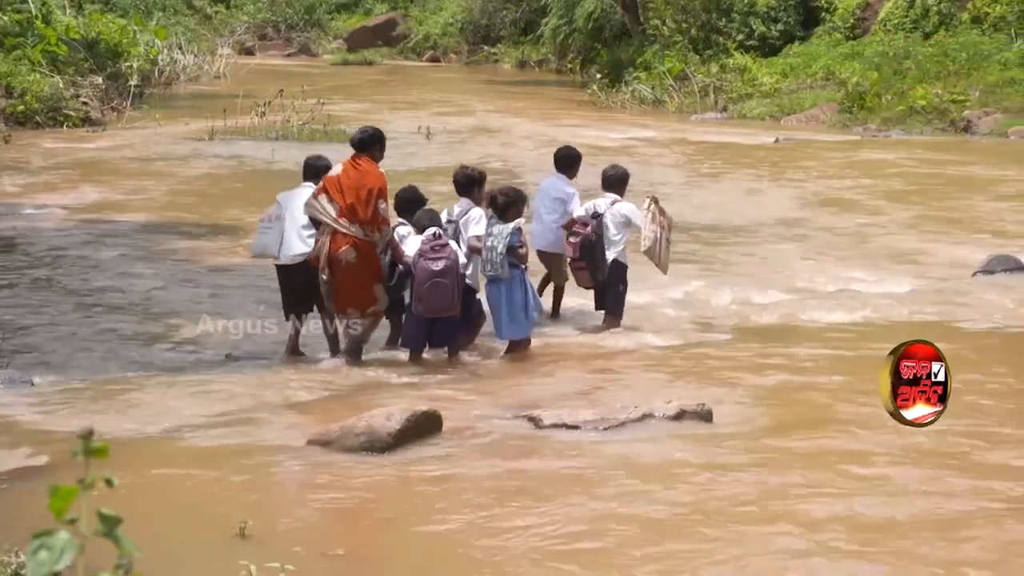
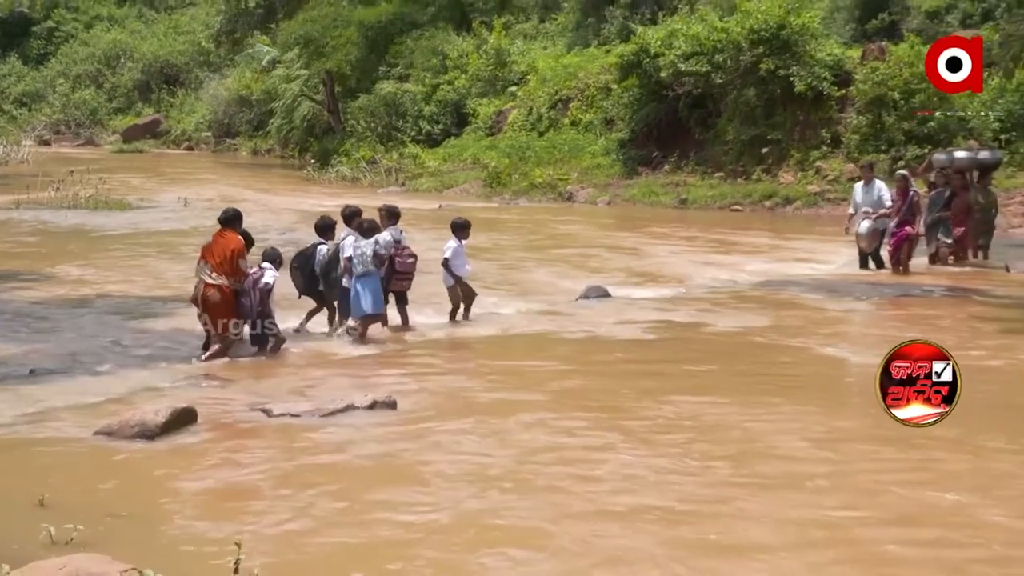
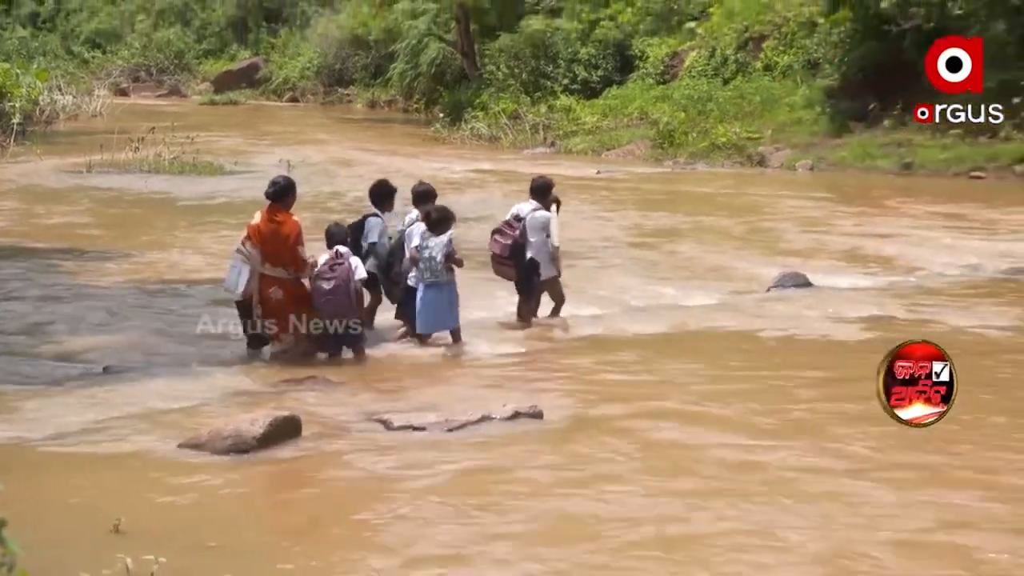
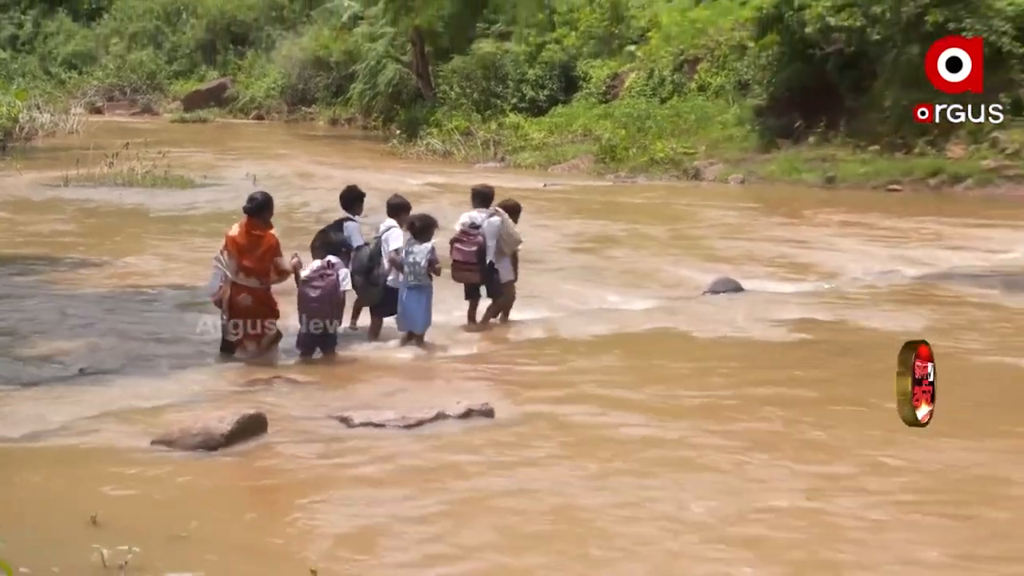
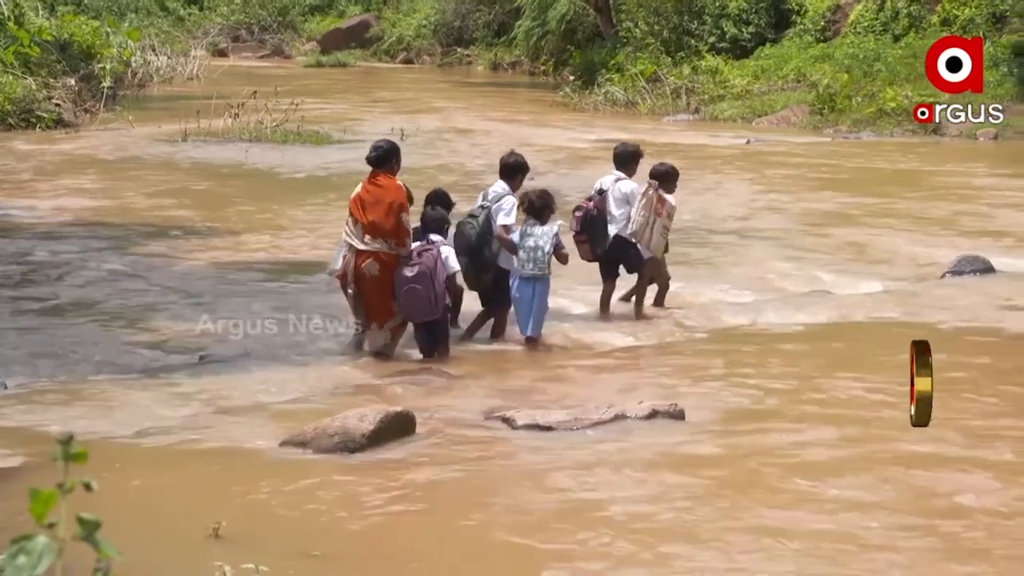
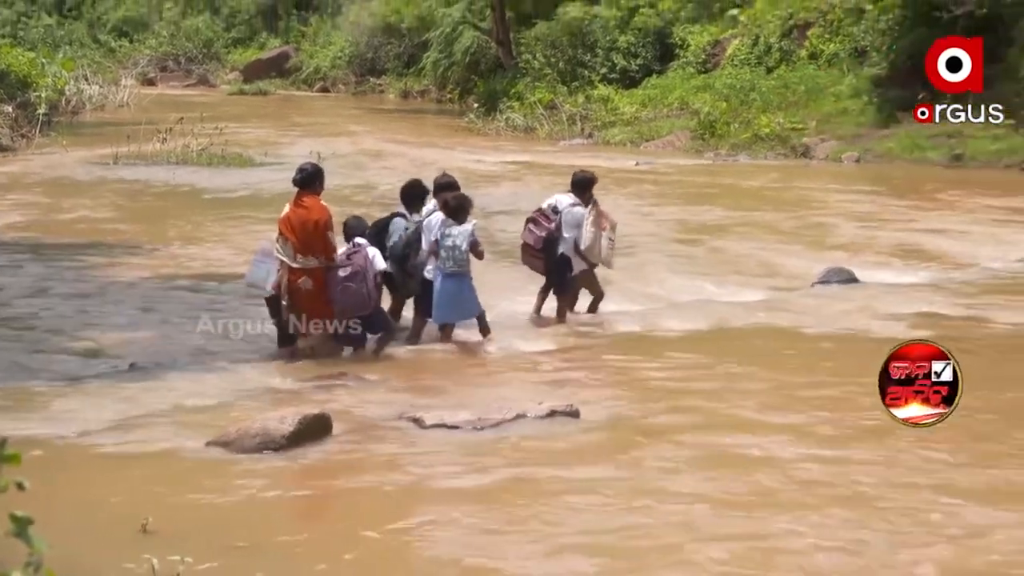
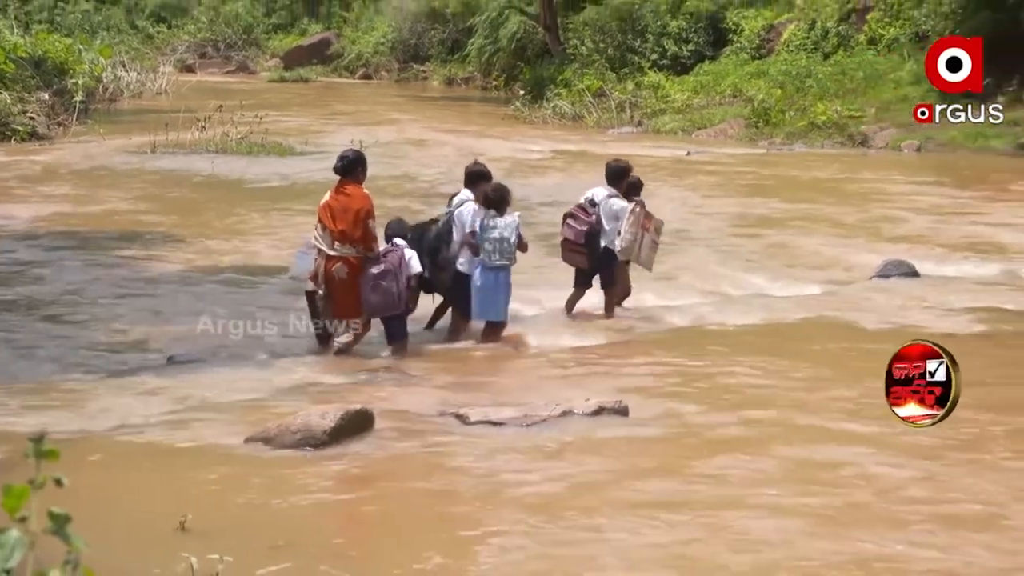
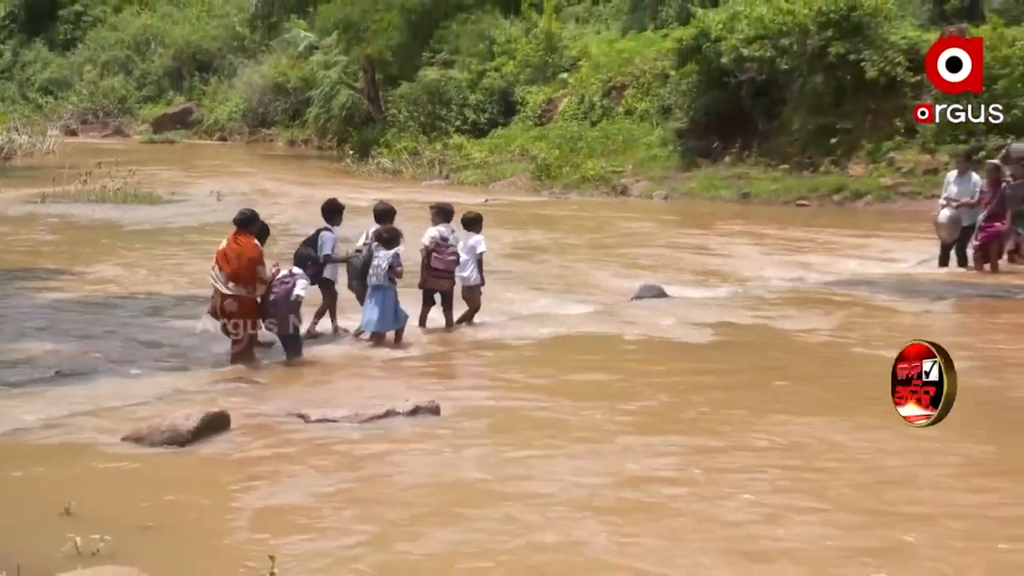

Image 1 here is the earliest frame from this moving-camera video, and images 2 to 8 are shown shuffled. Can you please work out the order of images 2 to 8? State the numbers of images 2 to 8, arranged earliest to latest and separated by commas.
5, 7, 6, 3, 4, 8, 2
